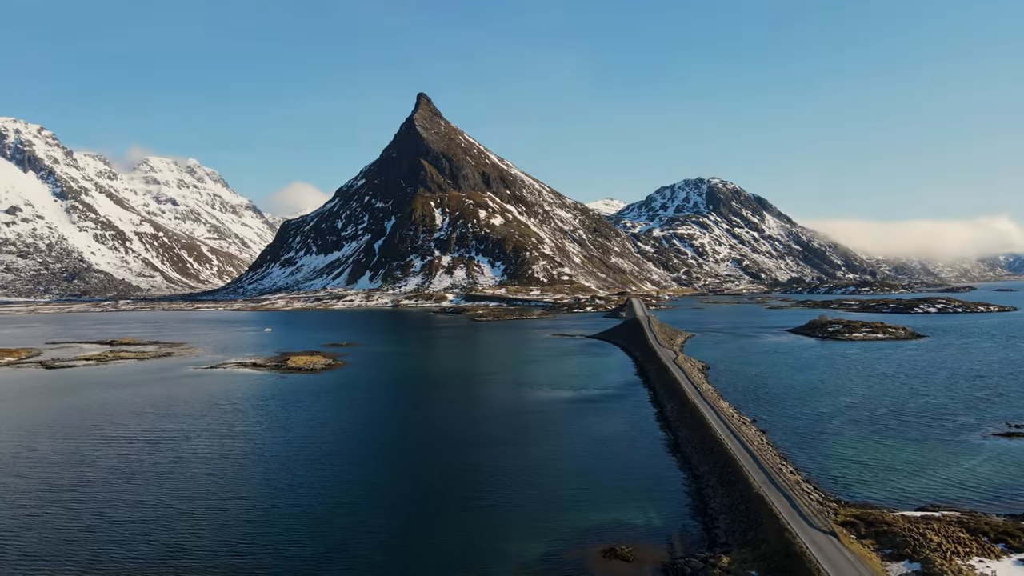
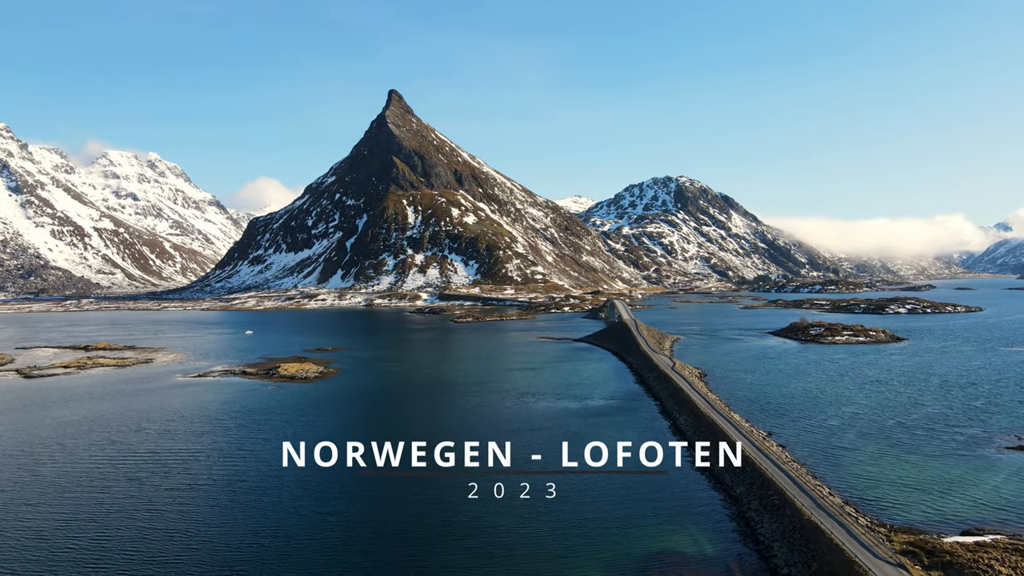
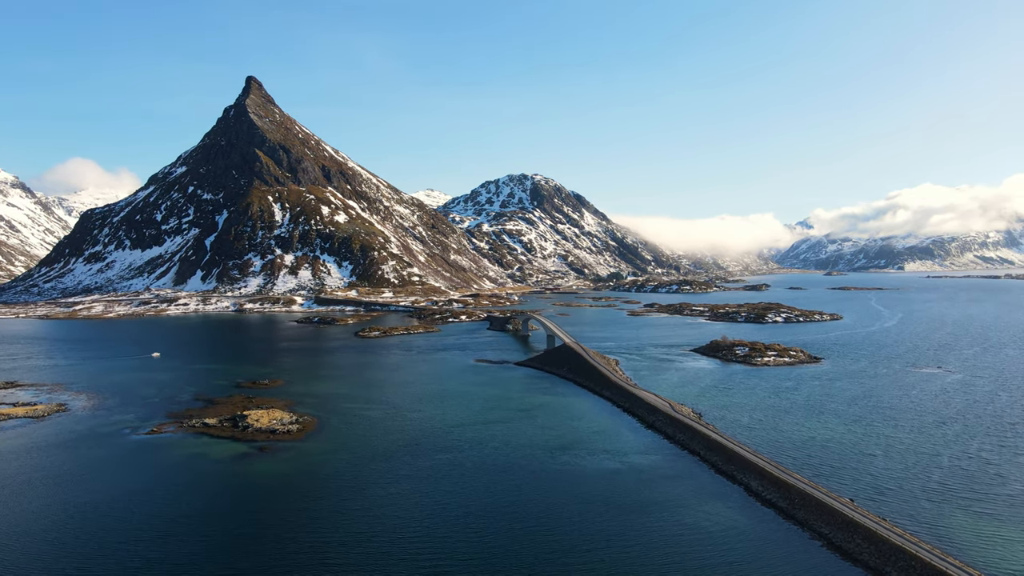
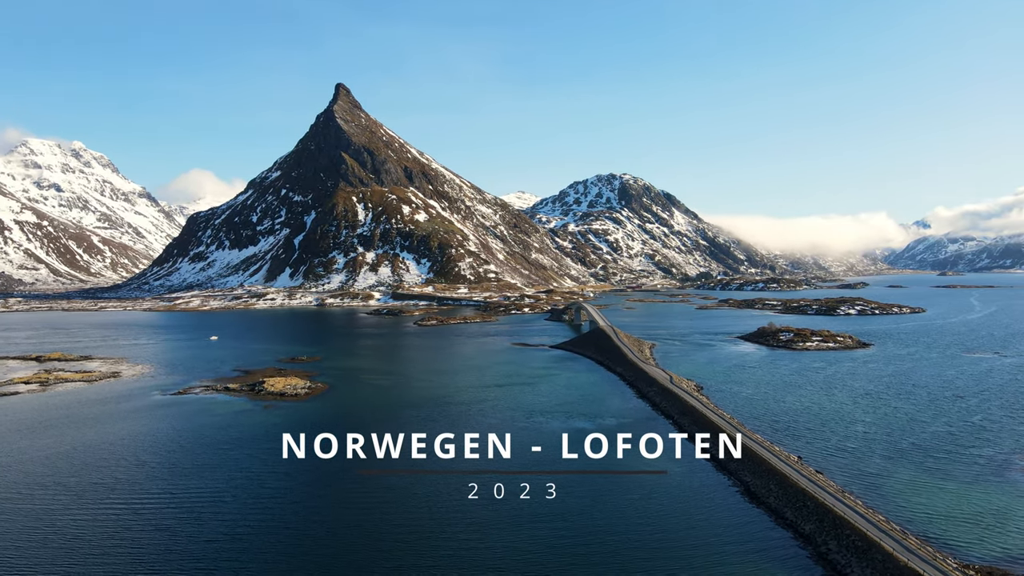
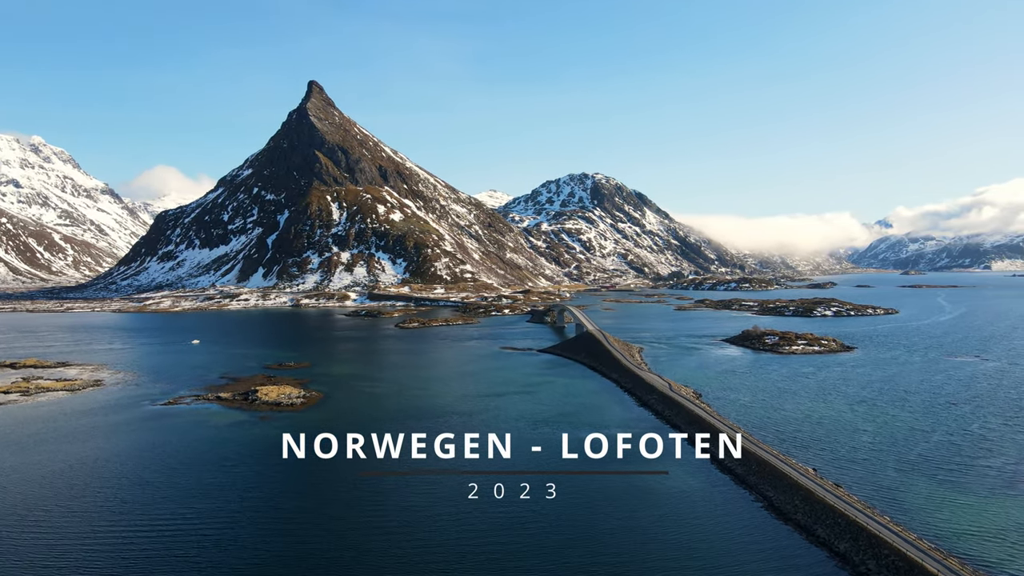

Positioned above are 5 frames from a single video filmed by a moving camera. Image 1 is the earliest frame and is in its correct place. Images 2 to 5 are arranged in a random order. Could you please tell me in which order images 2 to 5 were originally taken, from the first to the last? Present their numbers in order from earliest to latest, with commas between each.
2, 4, 5, 3
